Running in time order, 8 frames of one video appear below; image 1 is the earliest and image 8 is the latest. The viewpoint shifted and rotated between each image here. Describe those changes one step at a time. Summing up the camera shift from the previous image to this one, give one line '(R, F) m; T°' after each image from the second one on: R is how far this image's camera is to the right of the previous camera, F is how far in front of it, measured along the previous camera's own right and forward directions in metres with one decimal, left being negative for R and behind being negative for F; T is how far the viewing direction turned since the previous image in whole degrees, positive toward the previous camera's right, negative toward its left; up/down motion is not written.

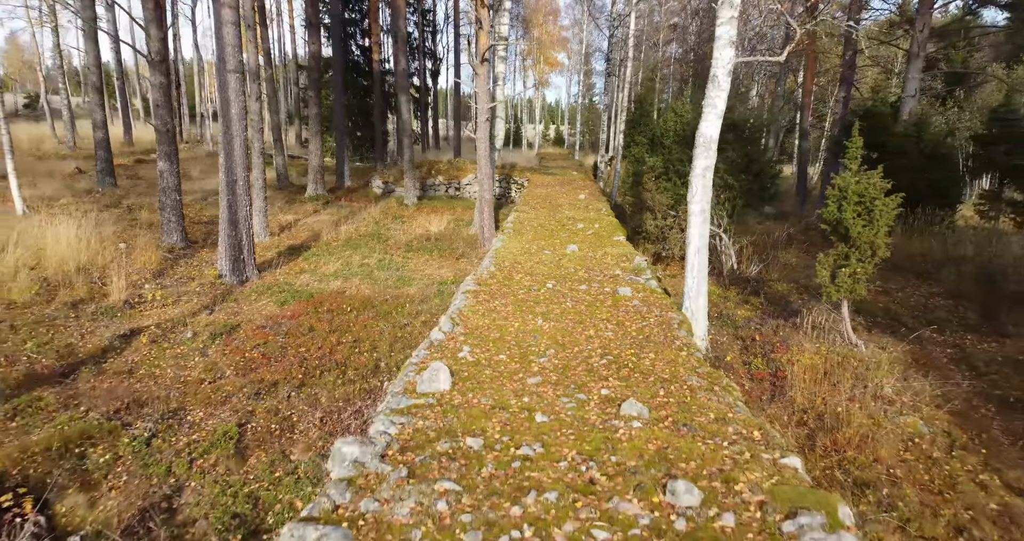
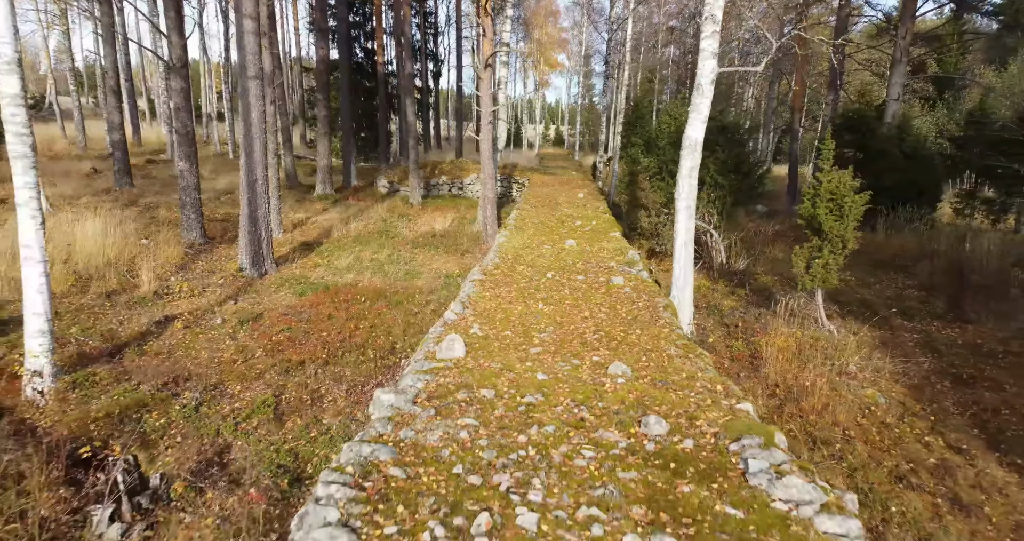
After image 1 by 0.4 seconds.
(0.0, -0.6) m; 0°
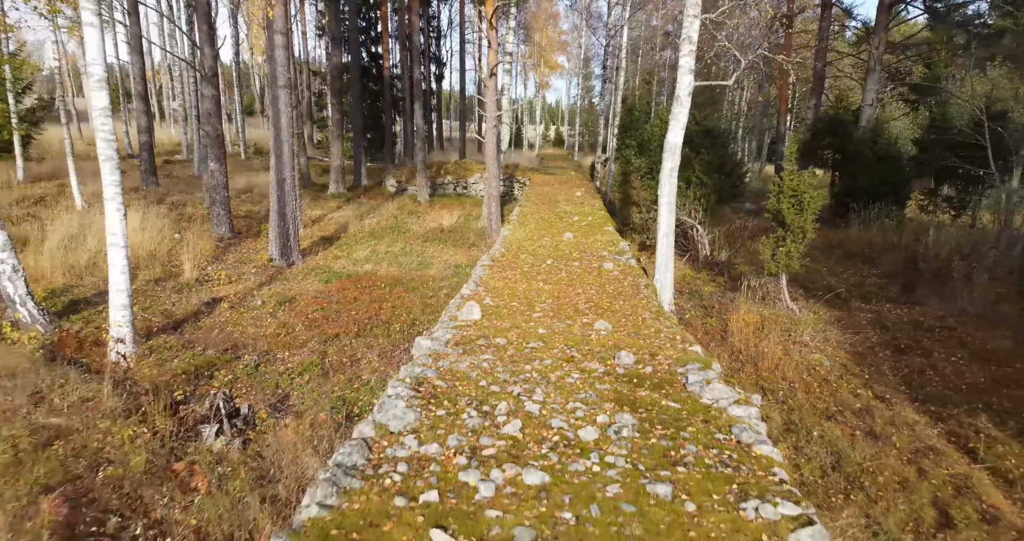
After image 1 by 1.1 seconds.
(-0.1, -1.0) m; 0°
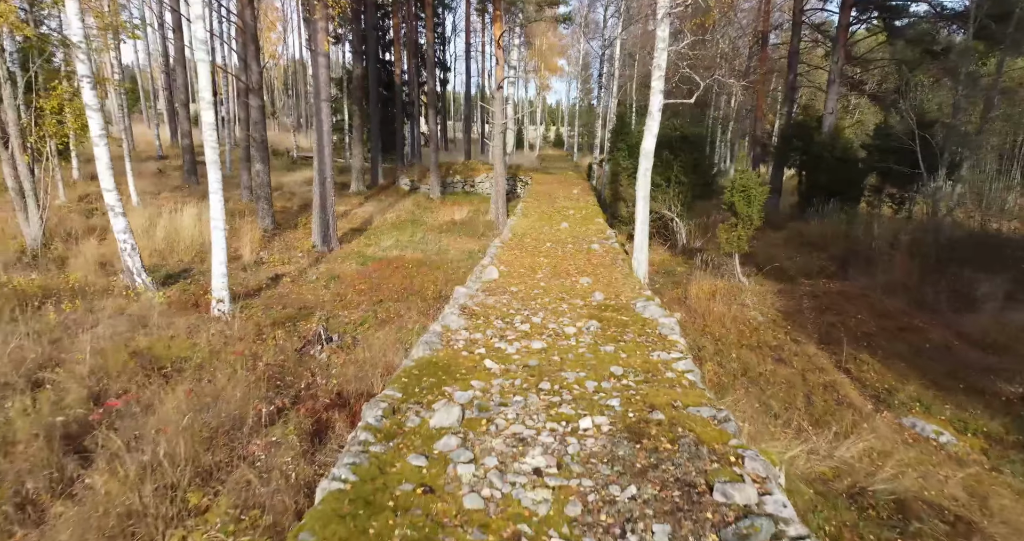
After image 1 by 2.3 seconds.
(-0.1, -2.0) m; 0°
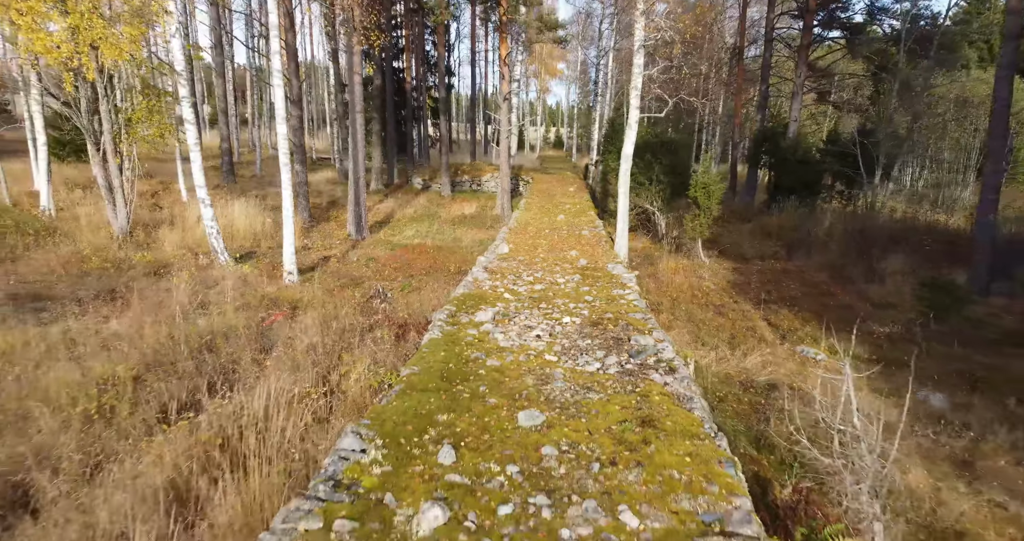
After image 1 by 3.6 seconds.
(-0.1, -2.3) m; 0°
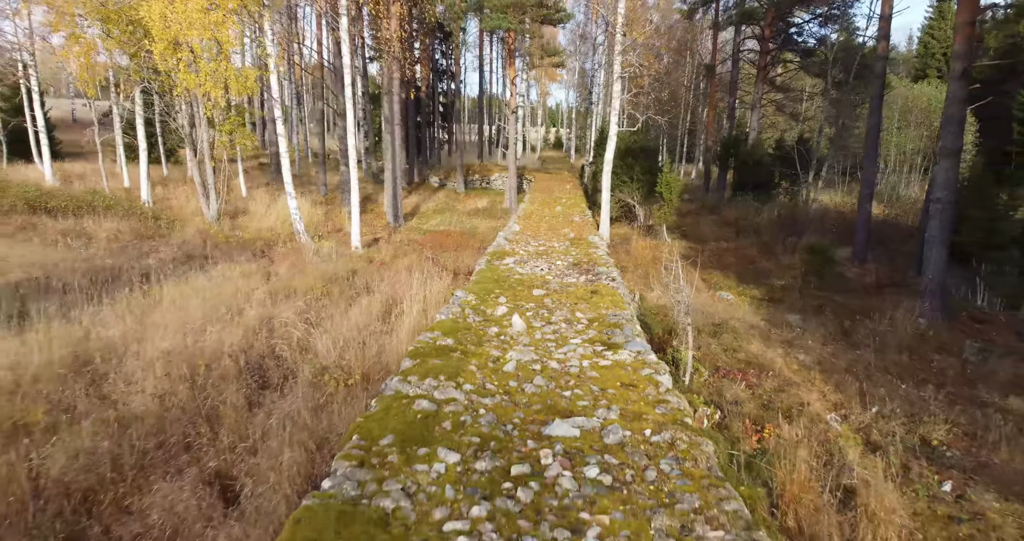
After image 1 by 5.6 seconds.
(-0.2, -3.7) m; 0°
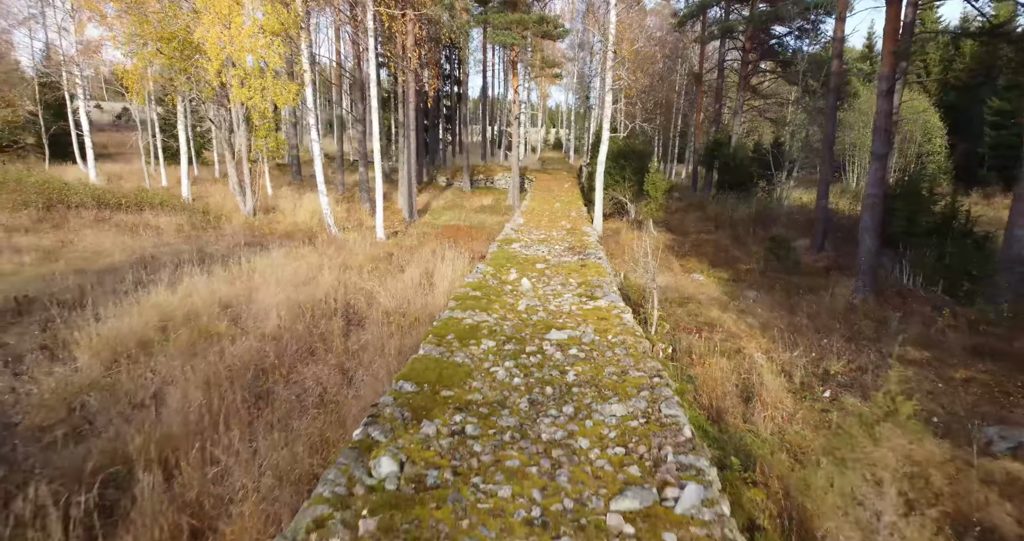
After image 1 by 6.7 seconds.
(-0.1, -2.1) m; 0°
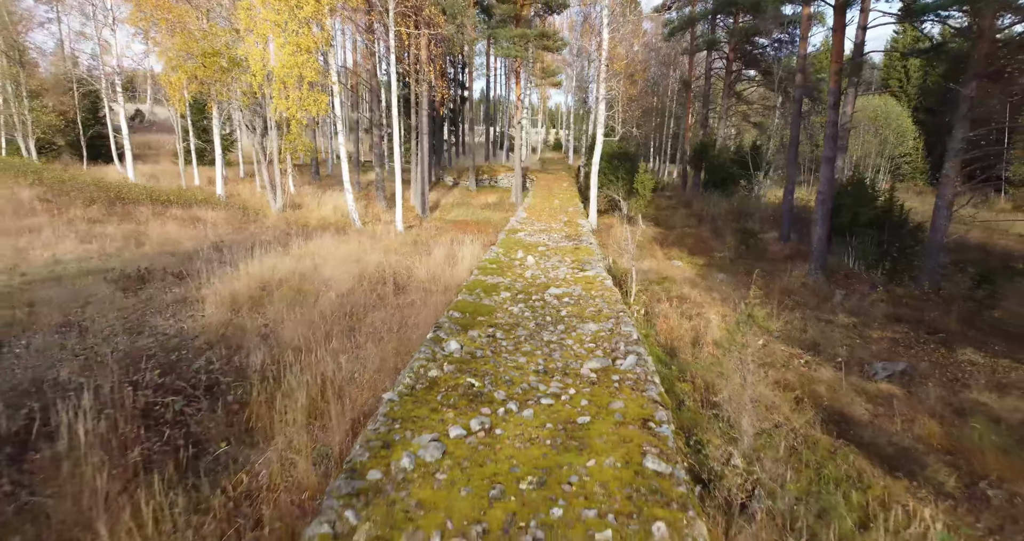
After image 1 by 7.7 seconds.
(-0.1, -2.1) m; 0°
